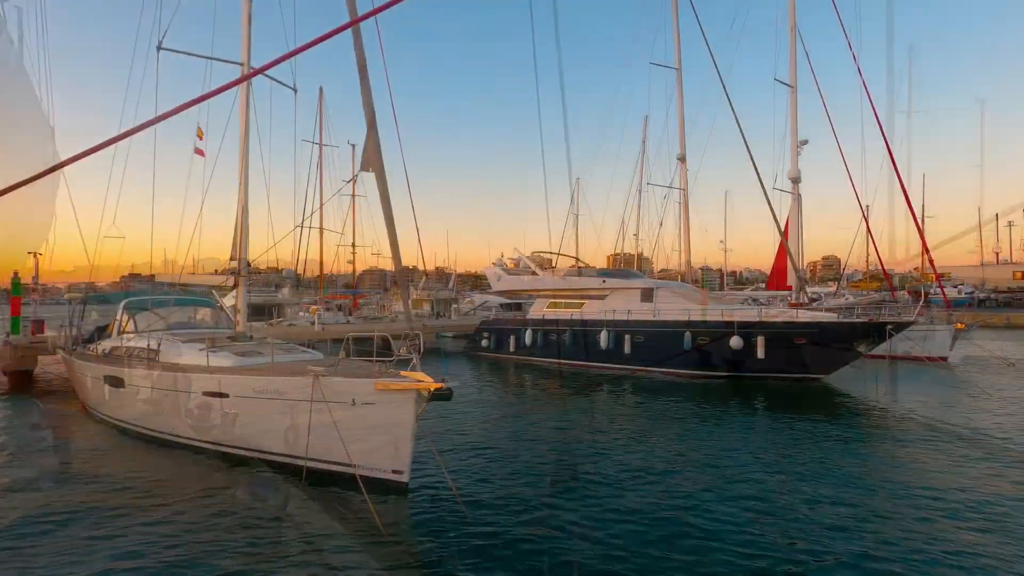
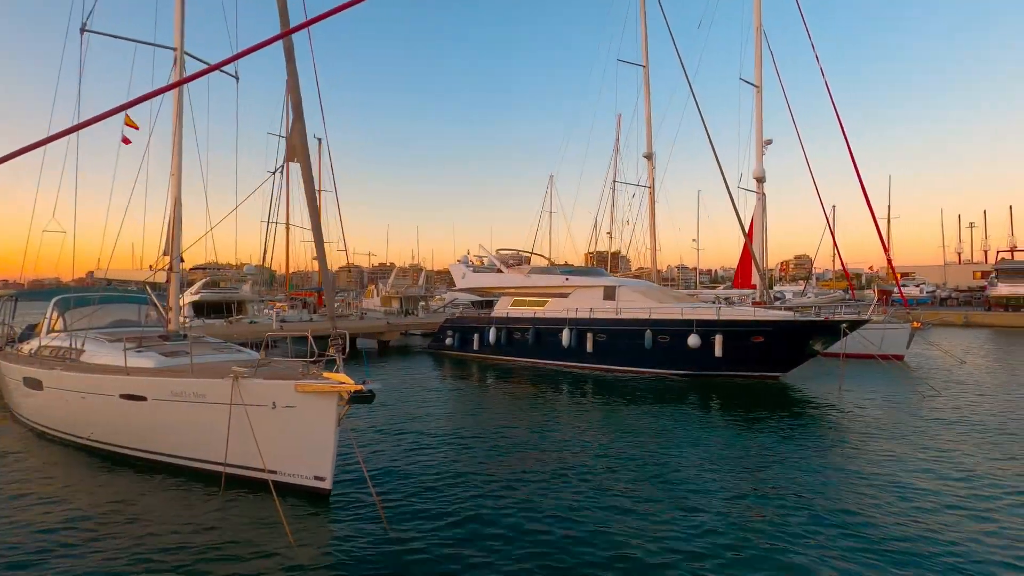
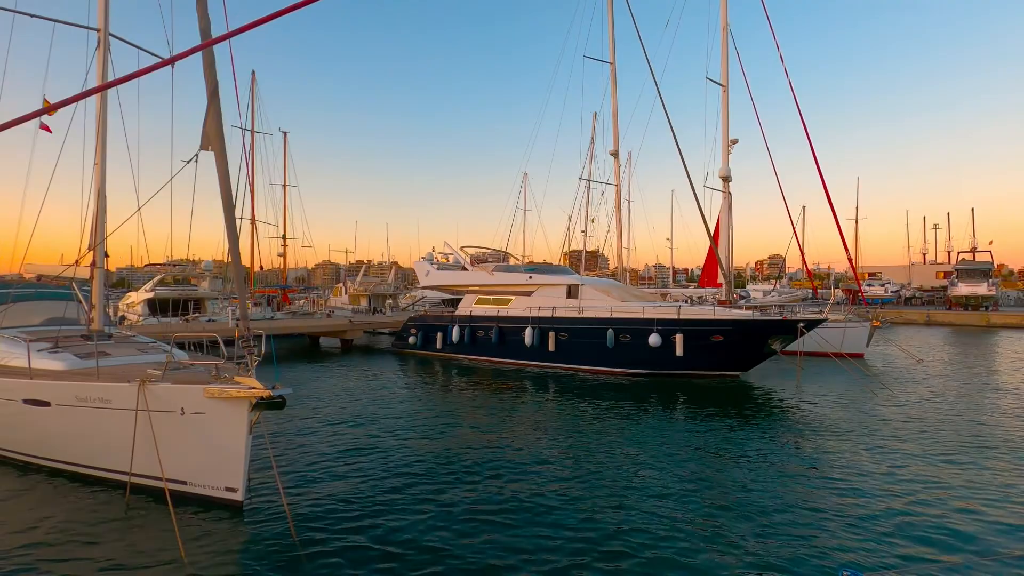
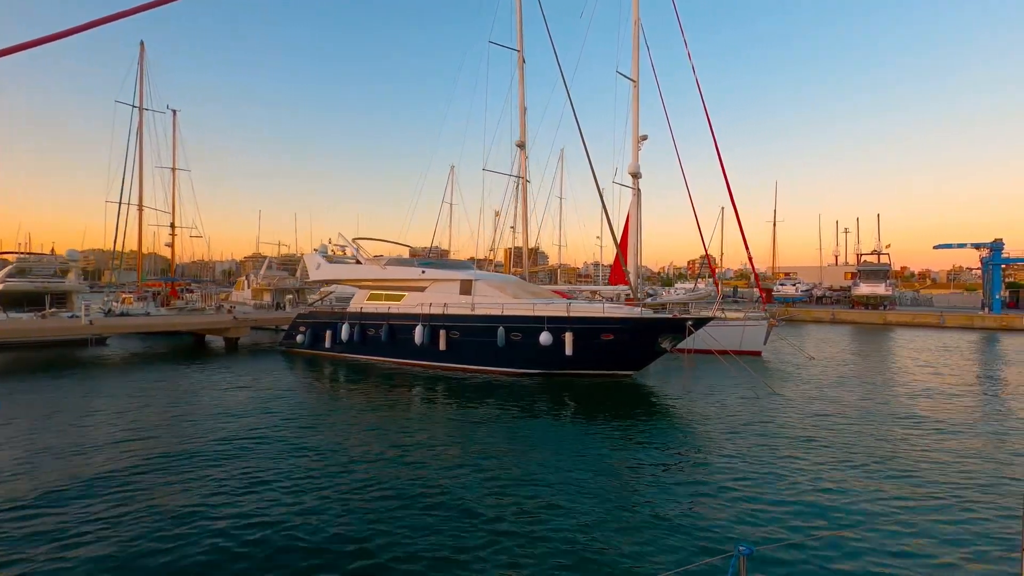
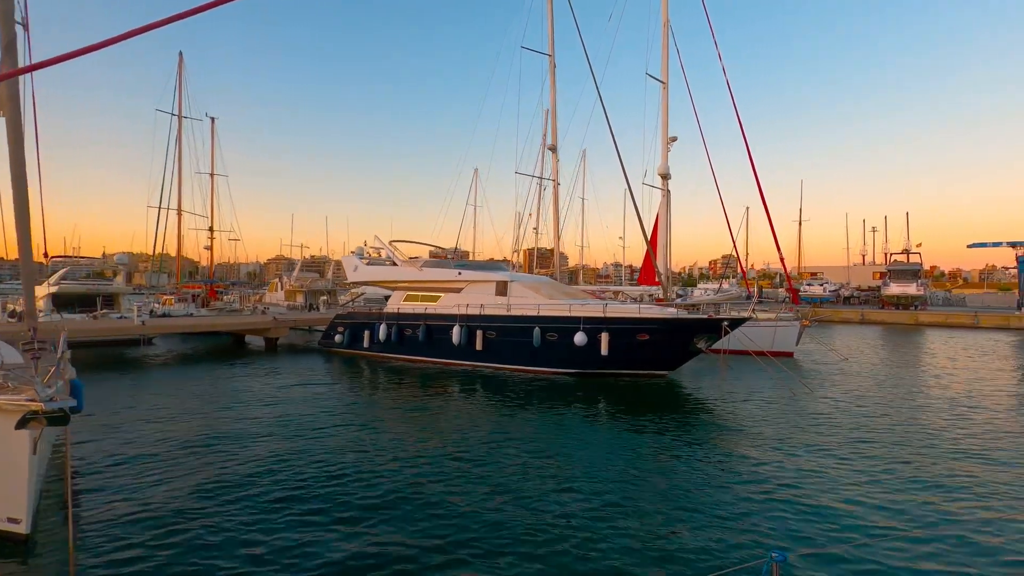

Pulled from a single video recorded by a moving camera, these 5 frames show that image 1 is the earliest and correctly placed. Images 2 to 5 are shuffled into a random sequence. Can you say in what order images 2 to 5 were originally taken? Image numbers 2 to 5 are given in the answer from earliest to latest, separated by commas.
2, 3, 5, 4
